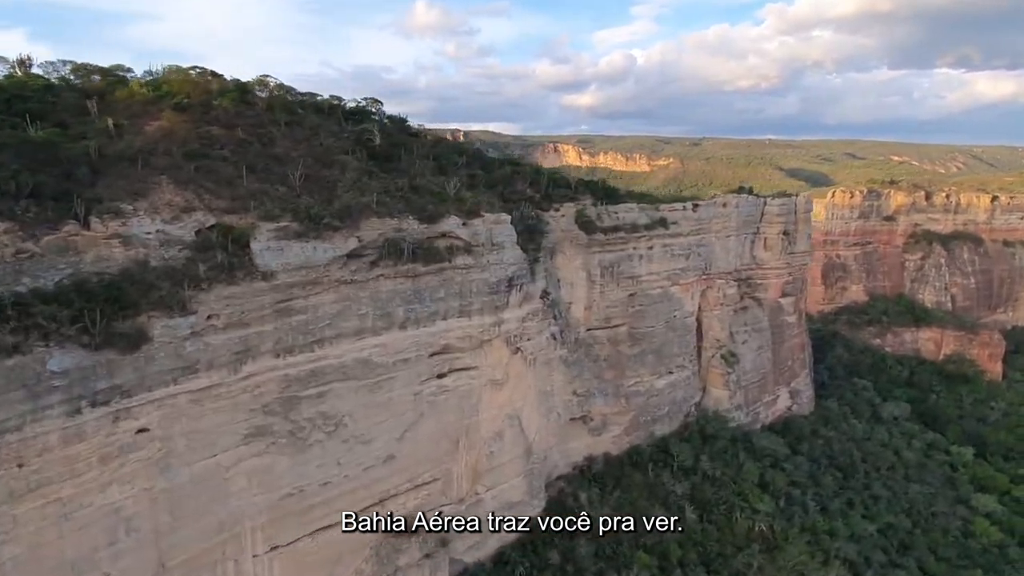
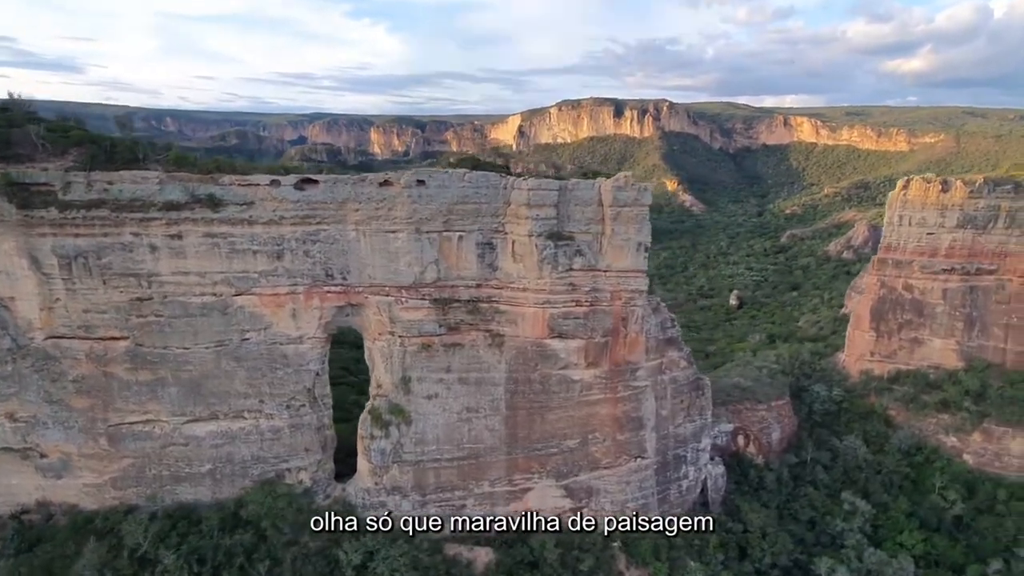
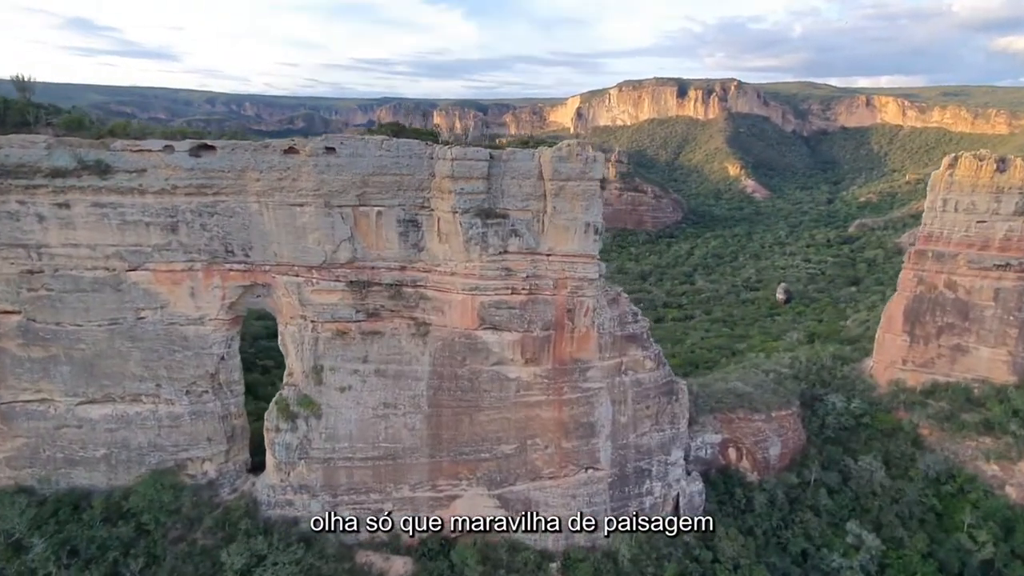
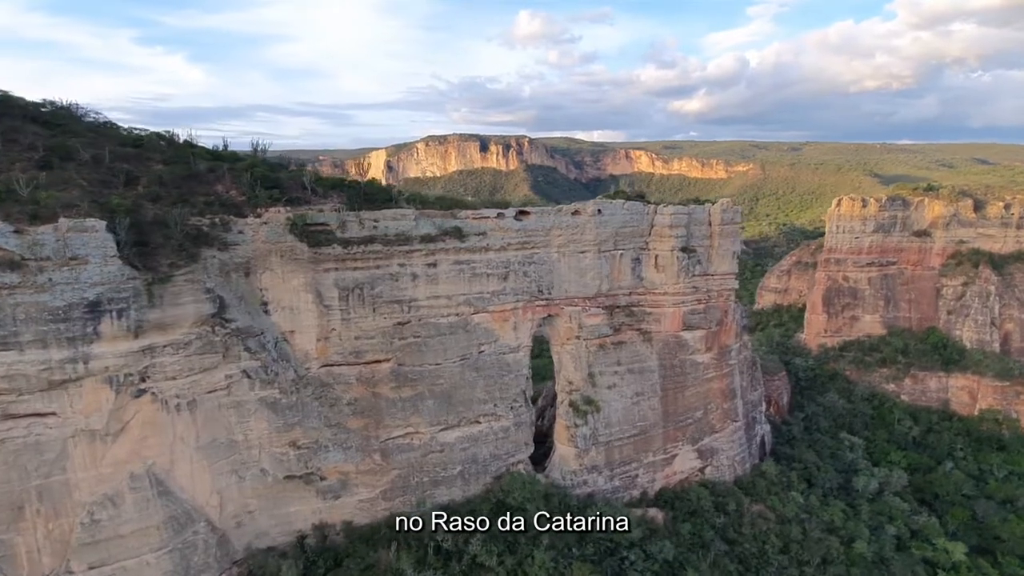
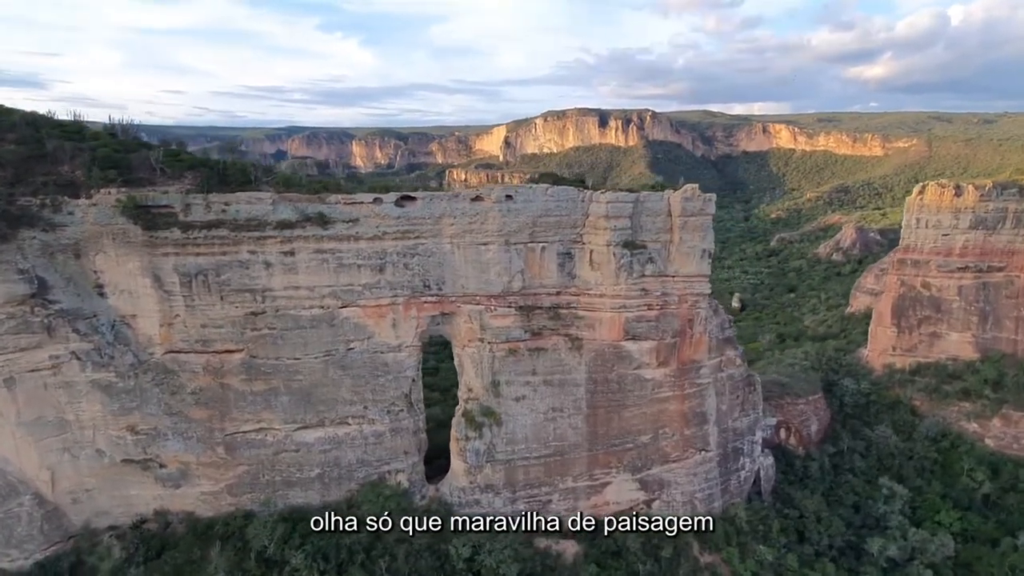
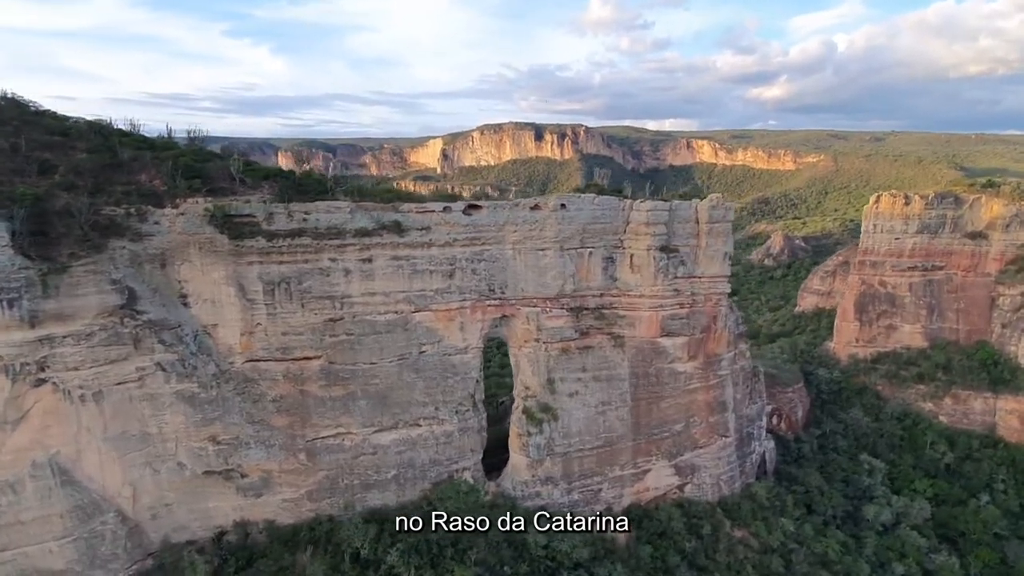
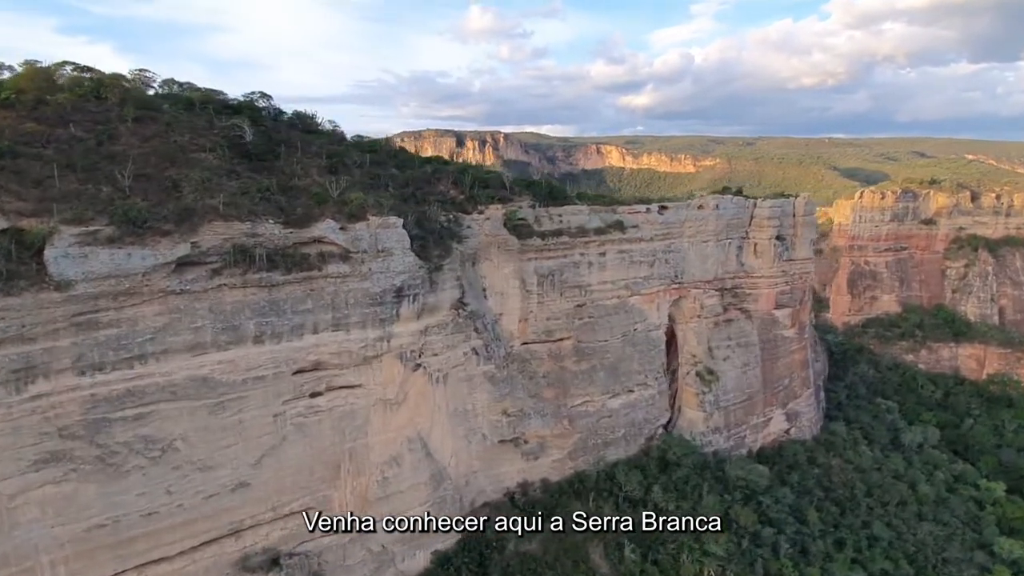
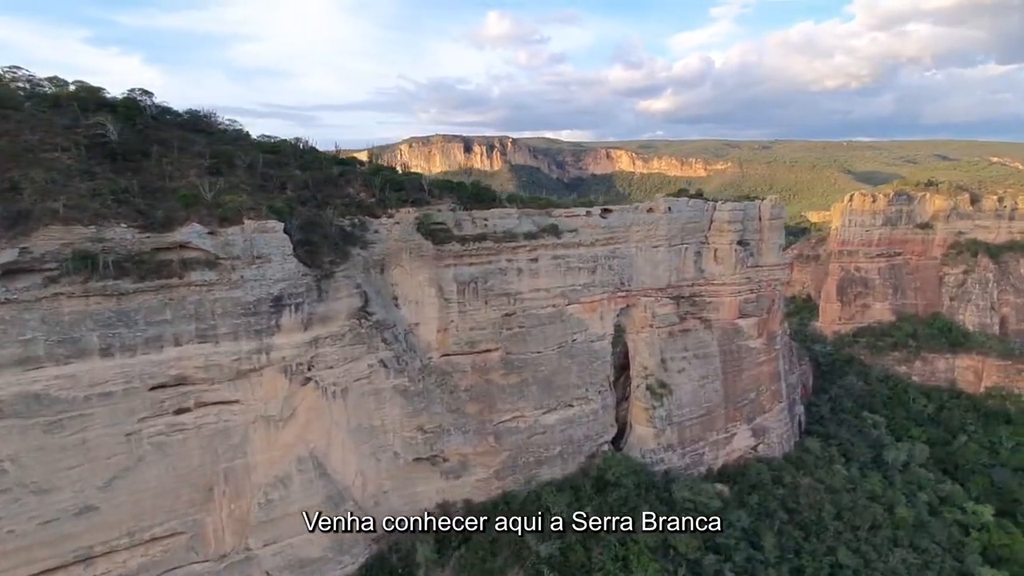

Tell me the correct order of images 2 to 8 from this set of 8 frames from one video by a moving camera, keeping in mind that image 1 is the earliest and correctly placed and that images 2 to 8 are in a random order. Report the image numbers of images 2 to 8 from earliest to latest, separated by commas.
7, 8, 4, 6, 5, 2, 3
